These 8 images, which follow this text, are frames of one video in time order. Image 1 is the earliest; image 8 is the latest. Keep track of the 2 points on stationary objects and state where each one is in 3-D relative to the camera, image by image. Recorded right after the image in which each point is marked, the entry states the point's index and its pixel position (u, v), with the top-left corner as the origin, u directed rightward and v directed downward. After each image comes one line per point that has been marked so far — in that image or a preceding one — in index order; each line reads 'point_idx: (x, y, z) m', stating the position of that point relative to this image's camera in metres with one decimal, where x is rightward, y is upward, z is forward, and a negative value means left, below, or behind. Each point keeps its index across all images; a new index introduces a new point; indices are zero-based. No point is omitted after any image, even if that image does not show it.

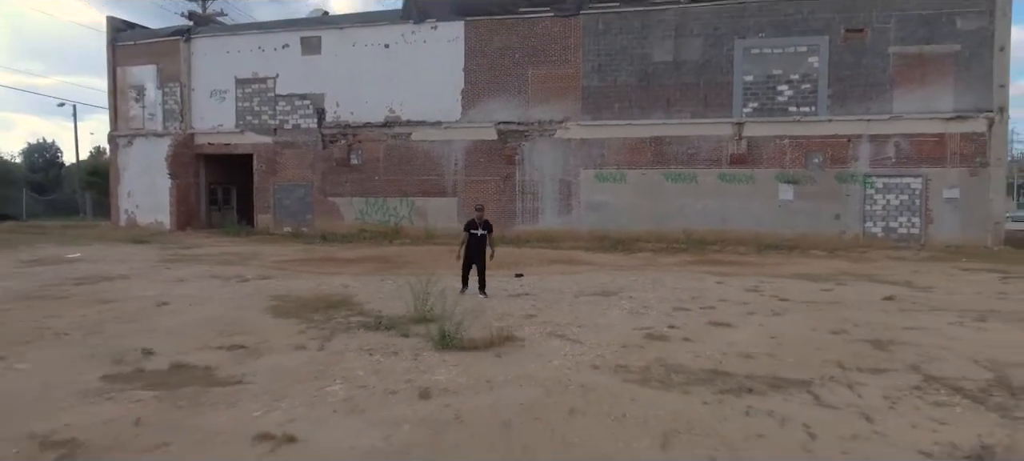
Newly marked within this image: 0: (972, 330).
0: (+4.7, -1.0, +6.6) m
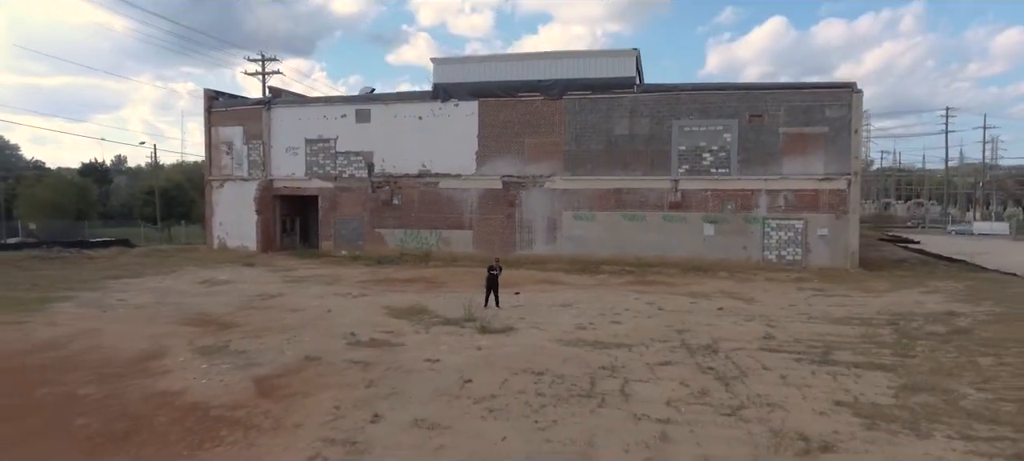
0: (+4.7, -1.9, +13.4) m
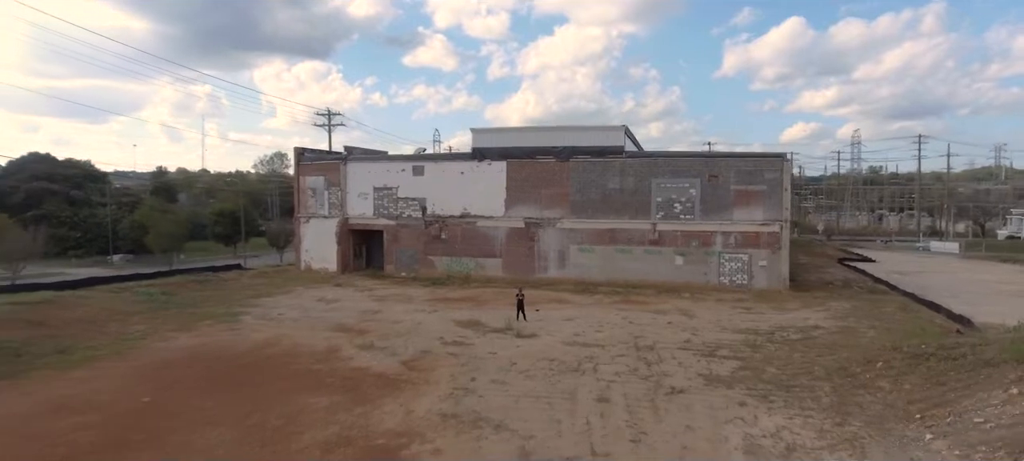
0: (+5.5, -3.4, +21.6) m
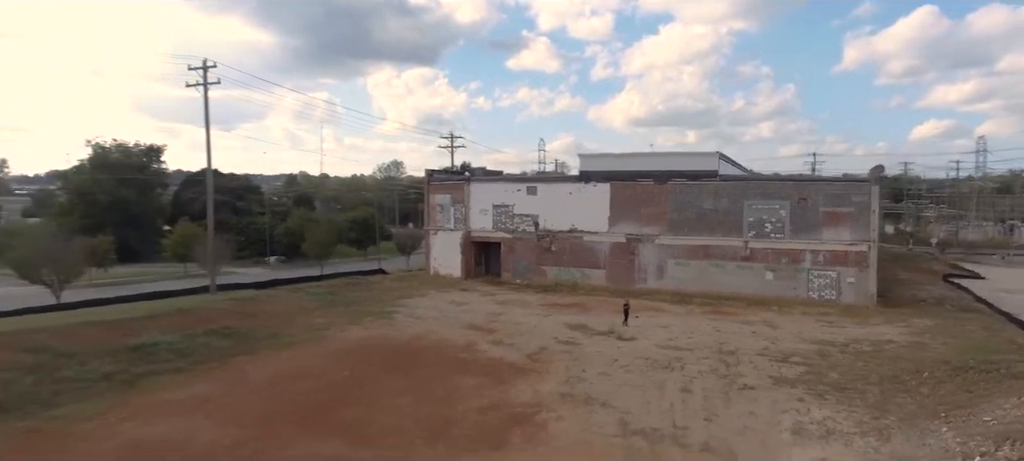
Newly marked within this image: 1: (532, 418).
0: (+9.5, -4.3, +25.1) m
1: (+0.5, -4.7, +16.5) m
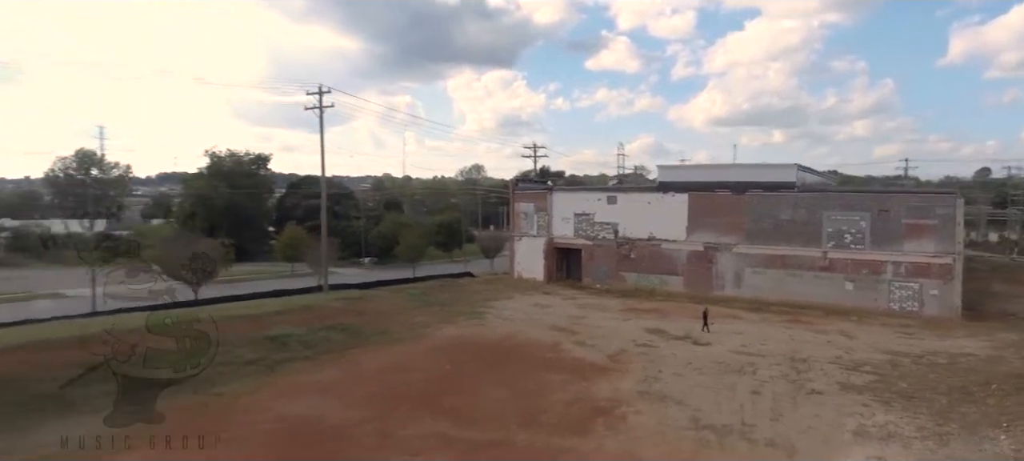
0: (+12.8, -4.8, +26.1) m
1: (+2.9, -5.2, +18.6) m
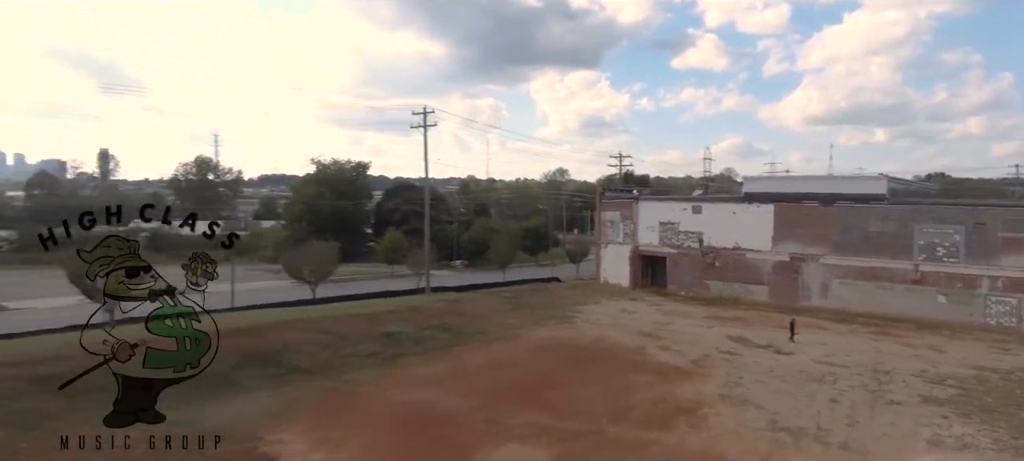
0: (+16.6, -5.4, +26.6) m
1: (+5.8, -5.7, +20.4) m
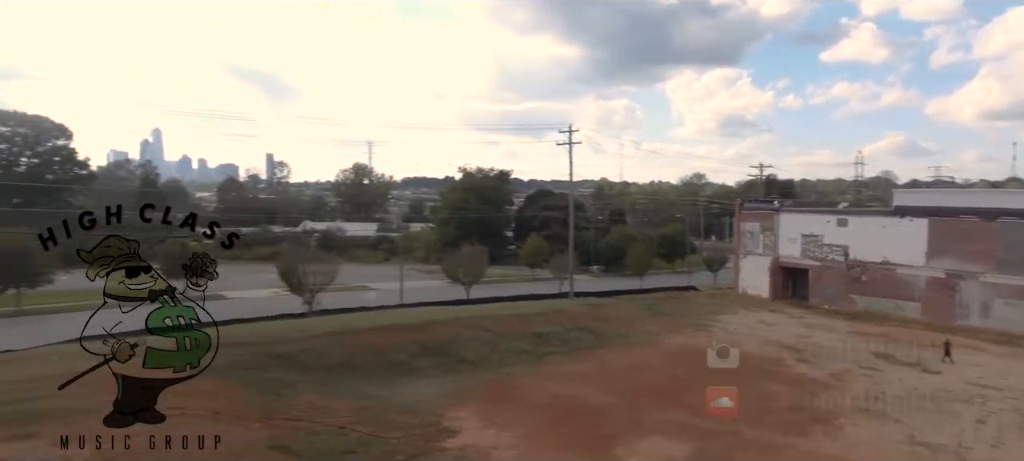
0: (+22.5, -6.3, +25.5) m
1: (+10.7, -6.3, +21.6) m
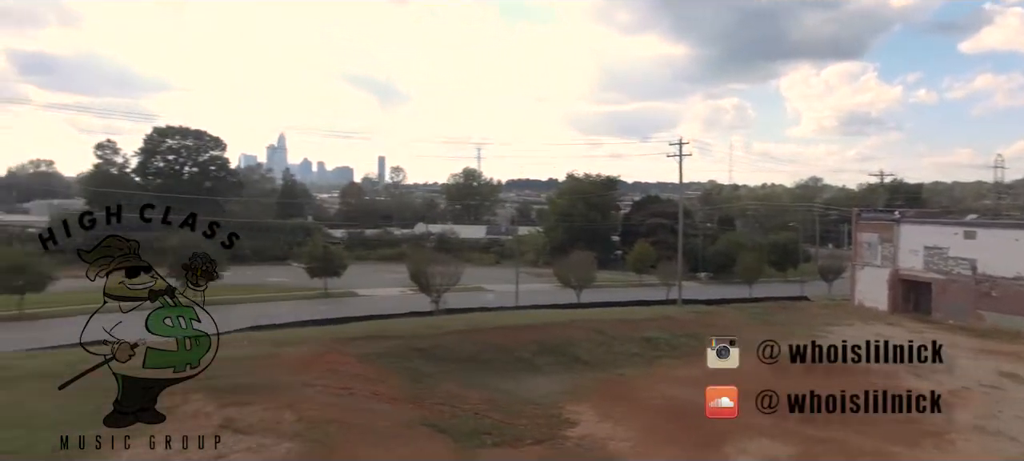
0: (+27.0, -7.0, +24.0) m
1: (+14.7, -6.9, +22.0) m
